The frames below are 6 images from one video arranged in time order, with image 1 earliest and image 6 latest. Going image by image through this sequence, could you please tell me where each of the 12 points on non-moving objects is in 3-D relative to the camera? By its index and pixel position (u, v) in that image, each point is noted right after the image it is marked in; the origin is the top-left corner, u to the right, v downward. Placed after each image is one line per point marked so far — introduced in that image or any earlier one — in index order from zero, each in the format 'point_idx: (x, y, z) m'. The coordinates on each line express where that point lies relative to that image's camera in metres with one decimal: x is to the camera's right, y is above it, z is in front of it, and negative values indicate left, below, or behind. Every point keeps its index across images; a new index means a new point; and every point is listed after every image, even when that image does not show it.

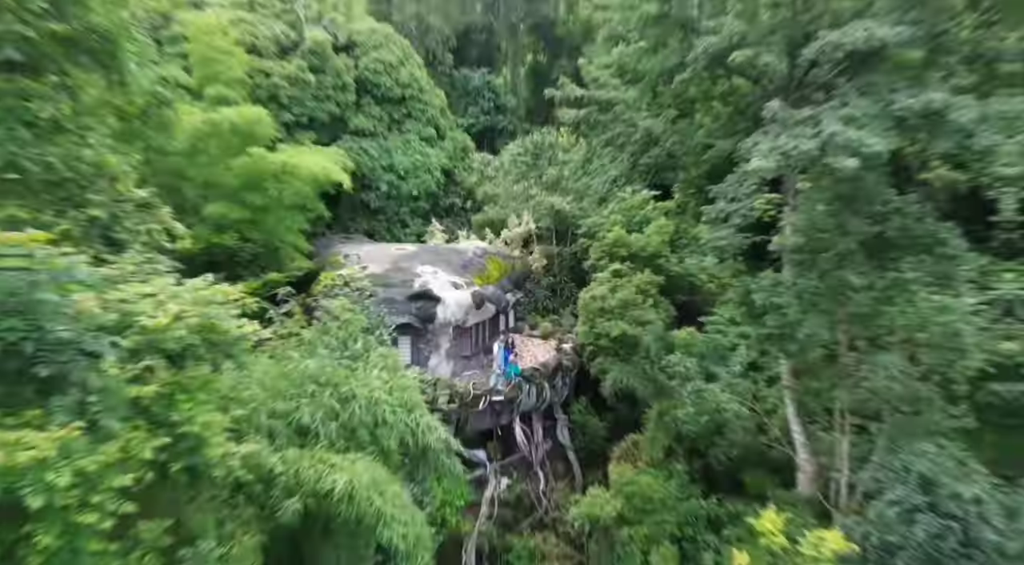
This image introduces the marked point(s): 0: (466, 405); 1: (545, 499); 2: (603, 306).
0: (-0.7, -1.9, +14.5) m
1: (+0.6, -3.6, +16.0) m
2: (+1.6, -0.4, +17.0) m
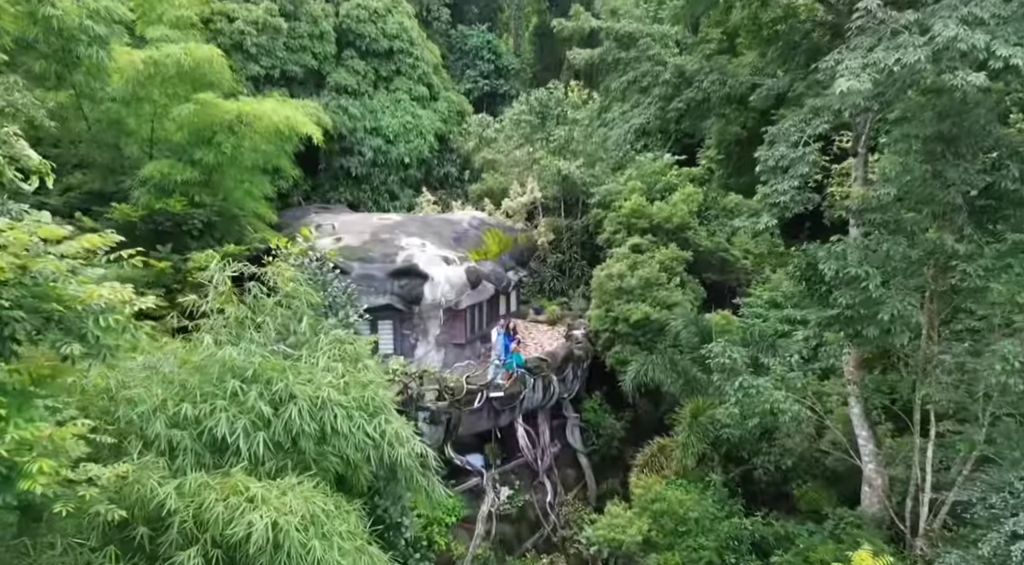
0: (-0.7, -1.5, +12.2) m
1: (+0.6, -3.3, +13.7) m
2: (+1.7, -0.1, +14.7) m
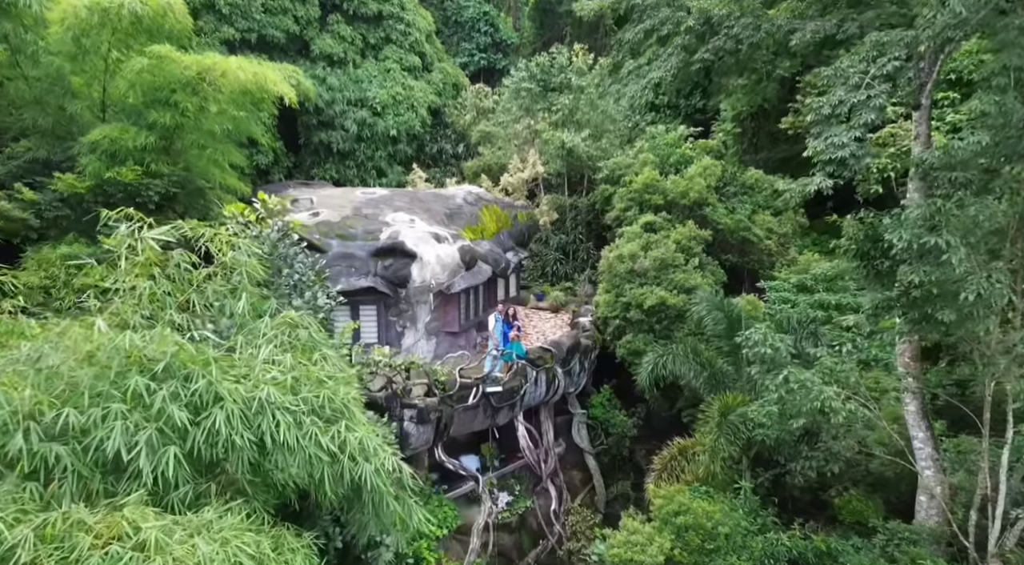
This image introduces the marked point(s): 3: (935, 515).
0: (-0.7, -1.3, +10.7) m
1: (+0.6, -3.1, +12.3) m
2: (+1.7, +0.2, +13.2) m
3: (+4.0, -2.2, +9.0) m
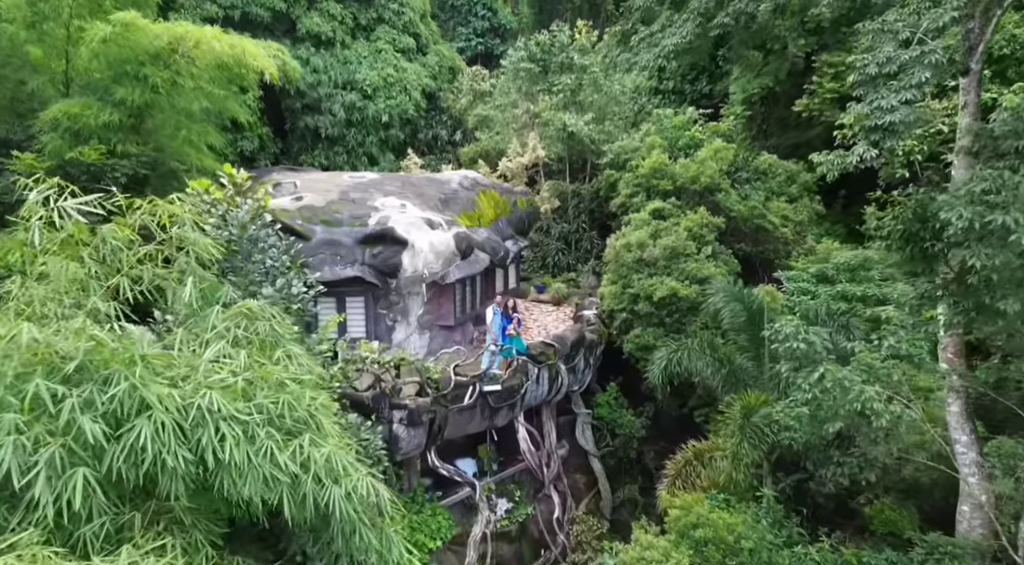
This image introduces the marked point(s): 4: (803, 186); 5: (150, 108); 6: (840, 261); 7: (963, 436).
0: (-0.7, -1.2, +9.8) m
1: (+0.6, -2.9, +11.4) m
2: (+1.7, +0.3, +12.3) m
3: (+4.0, -2.1, +8.1) m
4: (+4.5, +1.5, +14.7) m
5: (-4.0, +1.9, +10.5) m
6: (+4.1, +0.3, +12.1) m
7: (+3.8, -1.3, +7.9) m
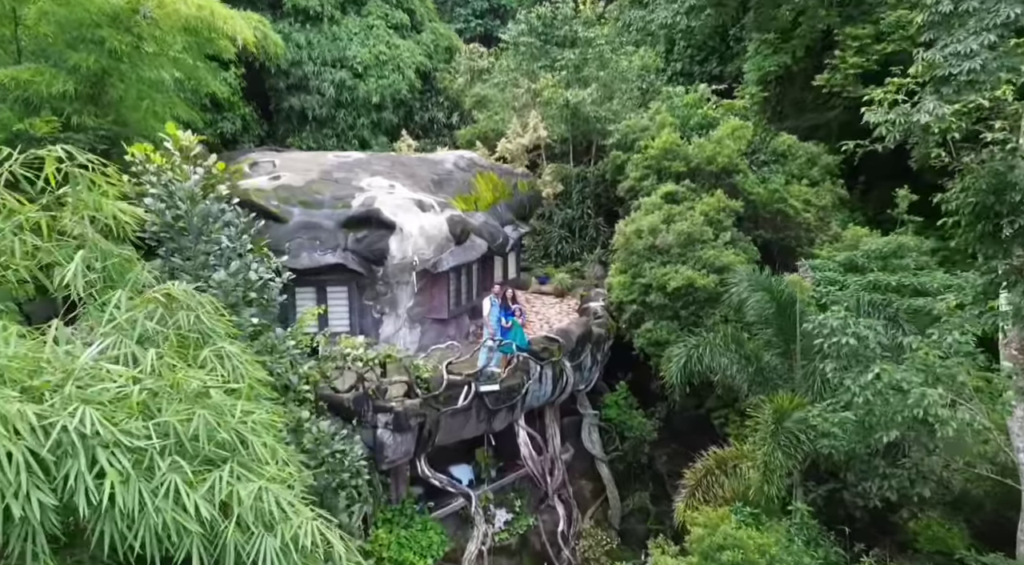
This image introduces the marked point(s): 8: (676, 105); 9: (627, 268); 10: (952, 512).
0: (-0.7, -1.1, +8.7) m
1: (+0.6, -2.8, +10.3) m
2: (+1.7, +0.4, +11.3) m
3: (+4.0, -2.0, +7.1) m
4: (+4.5, +1.6, +13.7) m
5: (-4.0, +2.0, +9.5) m
6: (+4.1, +0.4, +11.1) m
7: (+3.8, -1.2, +6.9) m
8: (+2.4, +2.5, +13.7) m
9: (+1.4, +0.2, +11.5) m
10: (+3.7, -1.9, +8.0) m
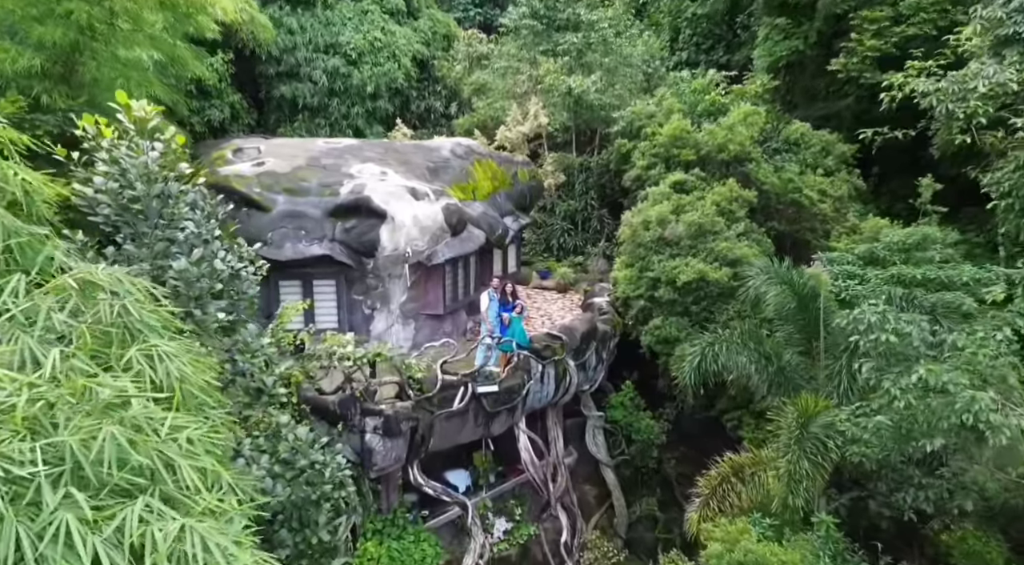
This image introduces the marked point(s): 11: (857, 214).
0: (-0.7, -1.0, +8.1) m
1: (+0.6, -2.8, +9.7) m
2: (+1.7, +0.5, +10.6) m
3: (+4.0, -1.9, +6.5) m
4: (+4.5, +1.7, +13.0) m
5: (-4.0, +2.1, +8.8) m
6: (+4.1, +0.5, +10.4) m
7: (+3.8, -1.1, +6.3) m
8: (+2.4, +2.6, +13.1) m
9: (+1.4, +0.3, +10.9) m
10: (+3.7, -1.9, +7.4) m
11: (+4.4, +0.9, +12.2) m
